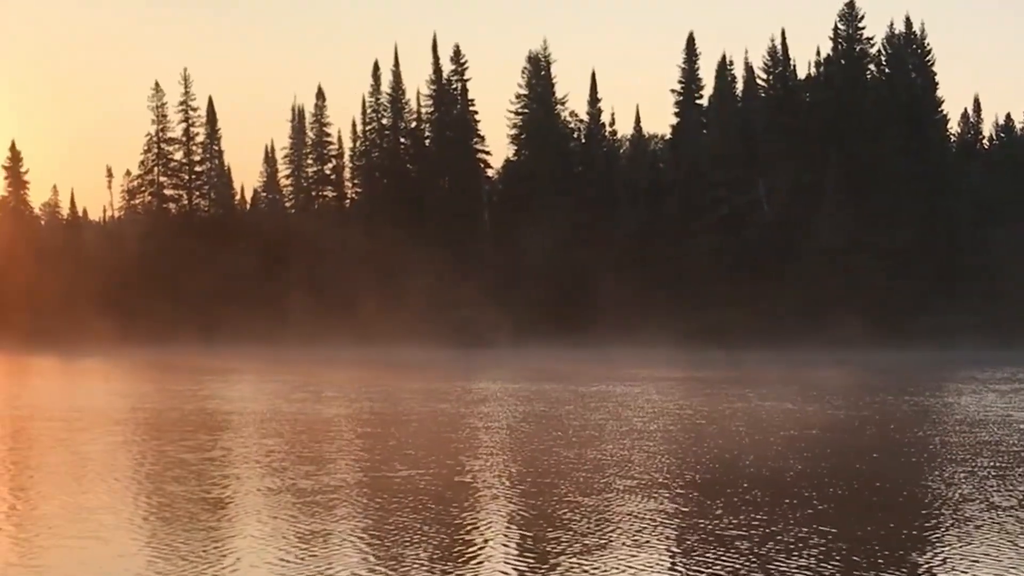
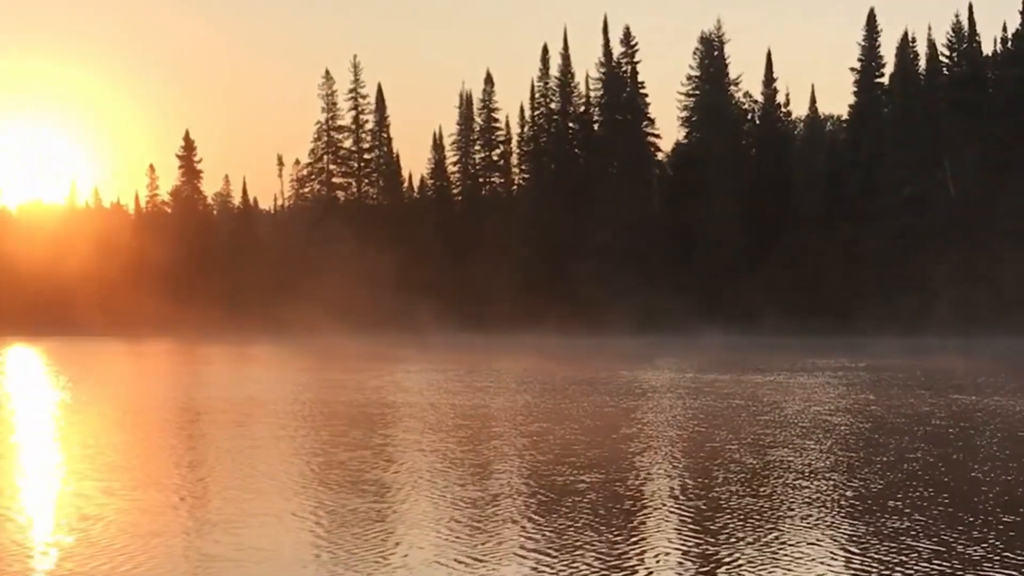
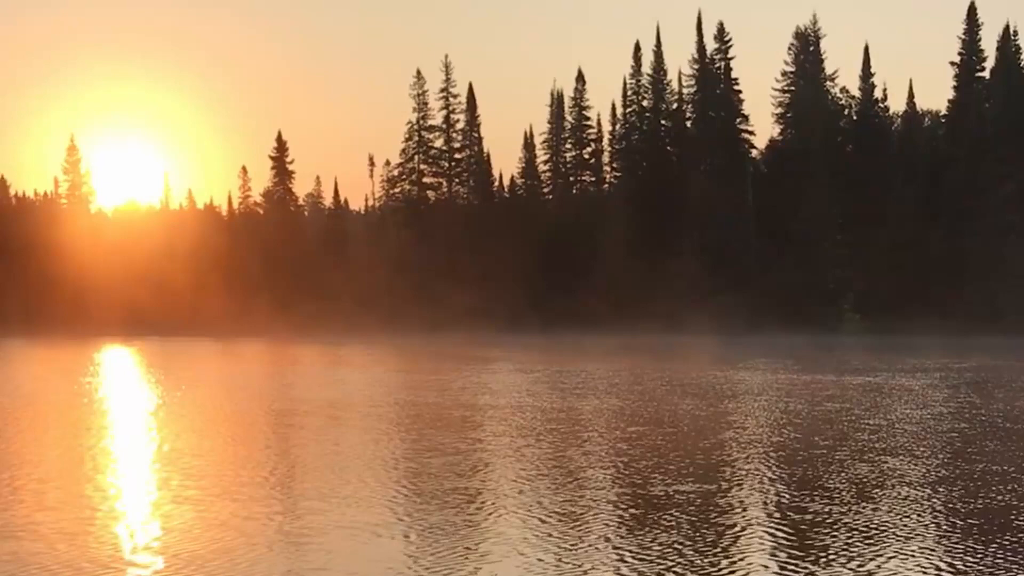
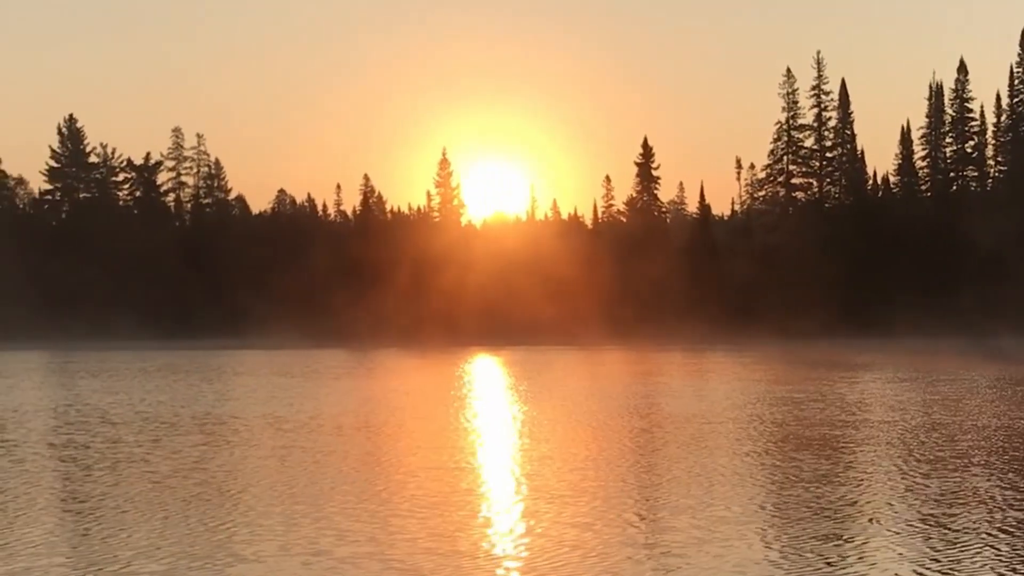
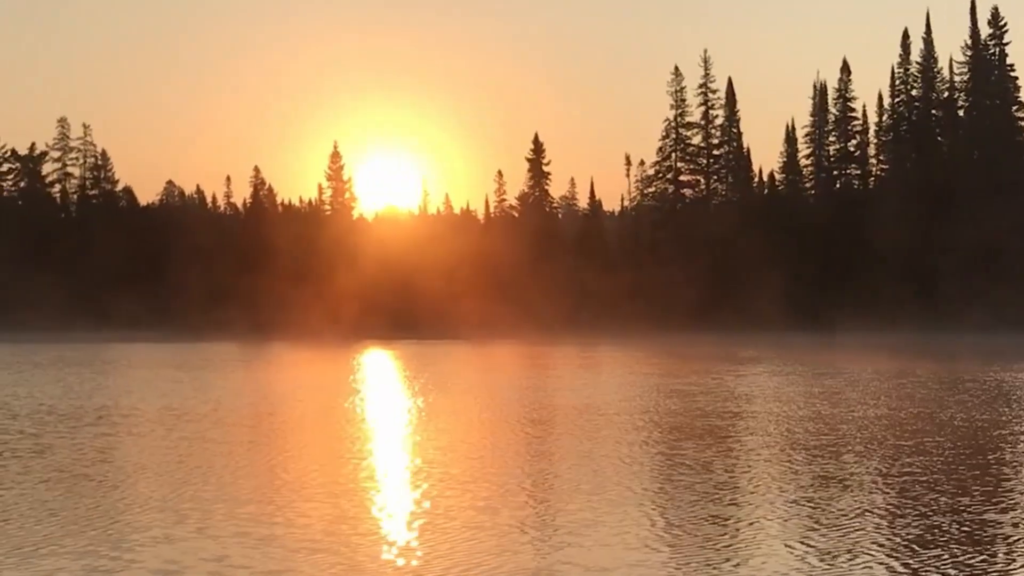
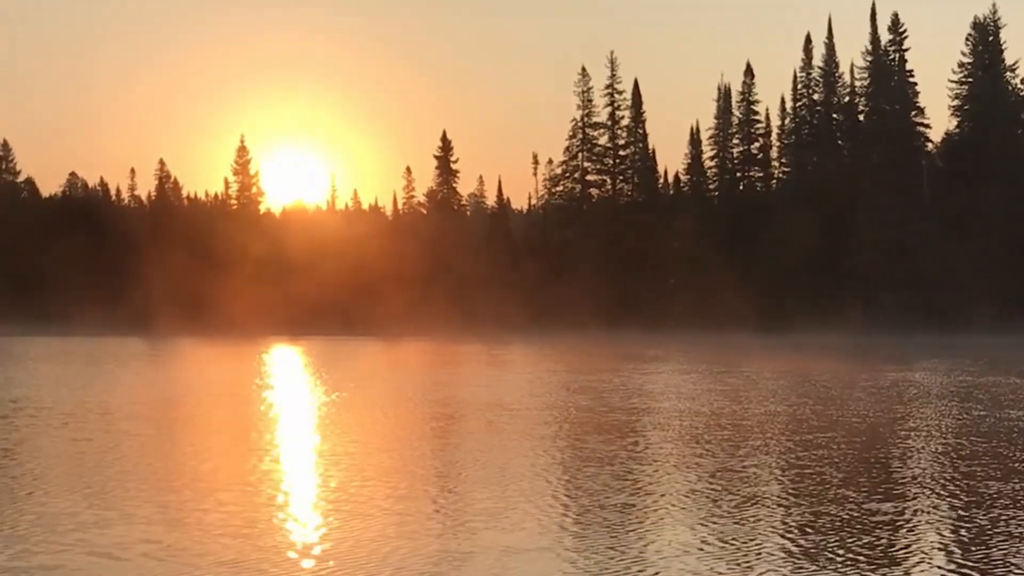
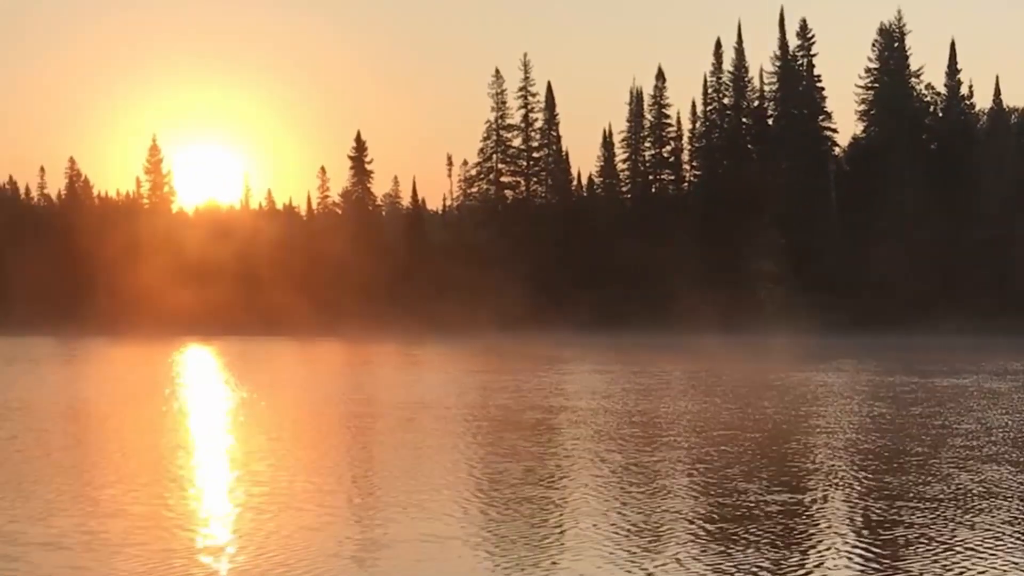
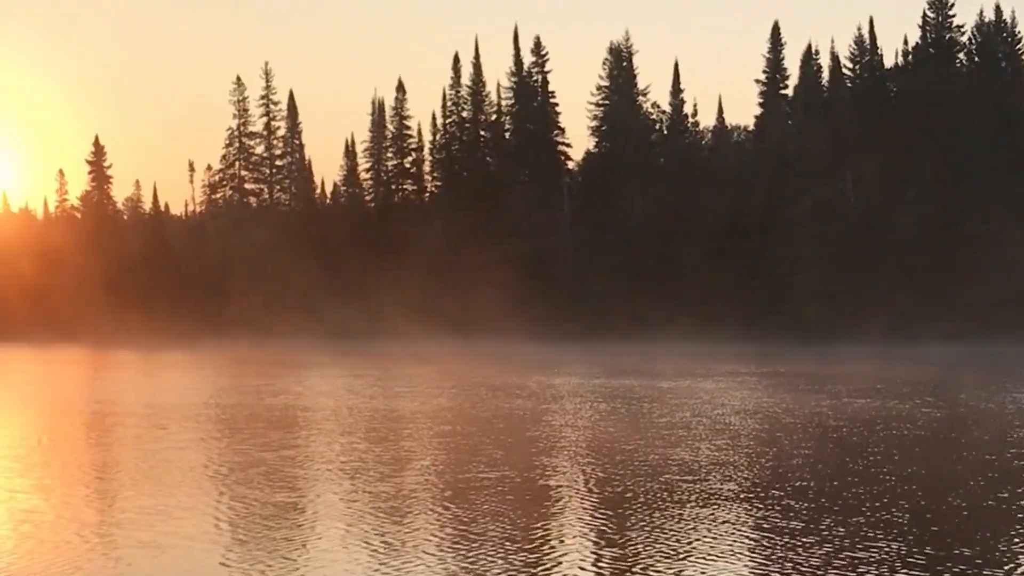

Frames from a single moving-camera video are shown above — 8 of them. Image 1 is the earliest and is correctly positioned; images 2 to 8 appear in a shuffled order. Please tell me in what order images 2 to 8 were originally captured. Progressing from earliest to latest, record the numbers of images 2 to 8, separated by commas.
8, 2, 3, 7, 6, 5, 4
